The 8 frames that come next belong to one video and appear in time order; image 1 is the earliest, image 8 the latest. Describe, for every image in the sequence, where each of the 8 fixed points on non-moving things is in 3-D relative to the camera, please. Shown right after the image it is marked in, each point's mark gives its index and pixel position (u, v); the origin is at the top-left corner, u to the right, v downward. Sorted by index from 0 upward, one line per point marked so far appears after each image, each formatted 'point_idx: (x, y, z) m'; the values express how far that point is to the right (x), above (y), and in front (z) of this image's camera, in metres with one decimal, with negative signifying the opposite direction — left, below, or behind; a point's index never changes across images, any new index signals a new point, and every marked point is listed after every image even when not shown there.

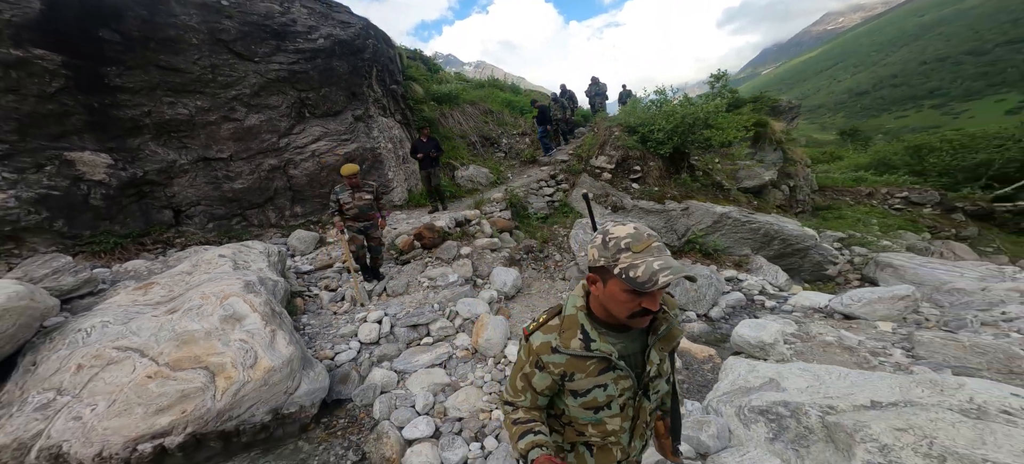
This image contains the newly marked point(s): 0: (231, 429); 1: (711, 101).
0: (-1.9, -1.4, +2.2) m
1: (+4.3, +2.9, +7.7) m
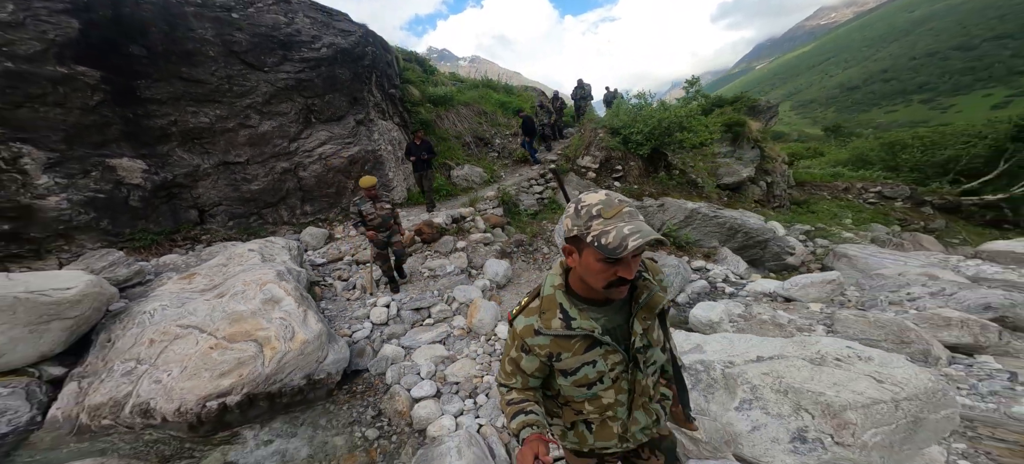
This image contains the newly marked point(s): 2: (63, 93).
0: (-2.0, -1.4, +2.9) m
1: (+4.1, +3.0, +8.4) m
2: (-5.9, +2.0, +4.8) m
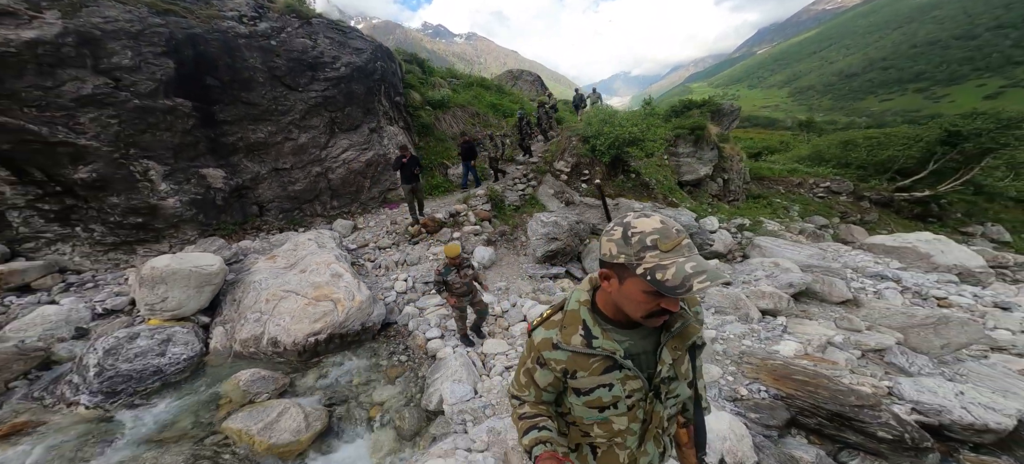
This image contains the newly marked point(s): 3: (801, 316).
0: (-2.4, -1.4, +4.8) m
1: (+3.7, +3.2, +10.2) m
2: (-6.2, +2.1, +6.5) m
3: (+4.8, -1.4, +5.7) m
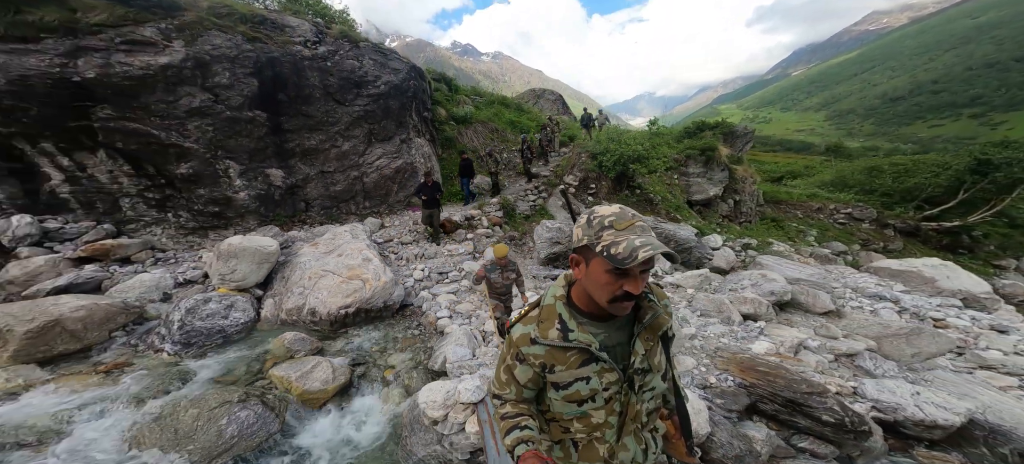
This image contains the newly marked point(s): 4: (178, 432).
0: (-2.4, -1.3, +5.7) m
1: (+4.2, +2.8, +10.8) m
2: (-6.0, +2.4, +7.7) m
3: (+4.9, -1.6, +6.1) m
4: (-3.4, -2.1, +3.5) m
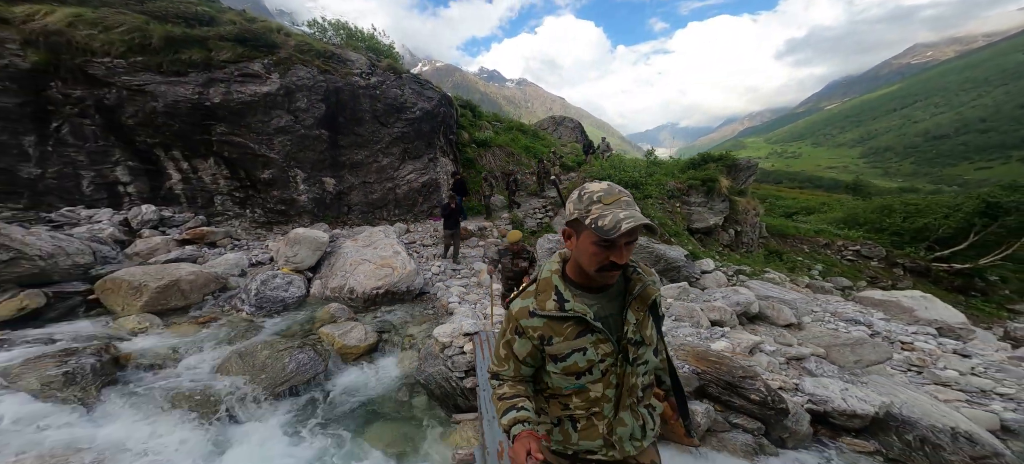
0: (-2.4, -1.2, +7.0) m
1: (+4.6, +2.2, +12.0) m
2: (-5.7, +2.5, +9.4) m
3: (+4.8, -2.0, +7.0) m
4: (-3.6, -1.9, +4.8) m
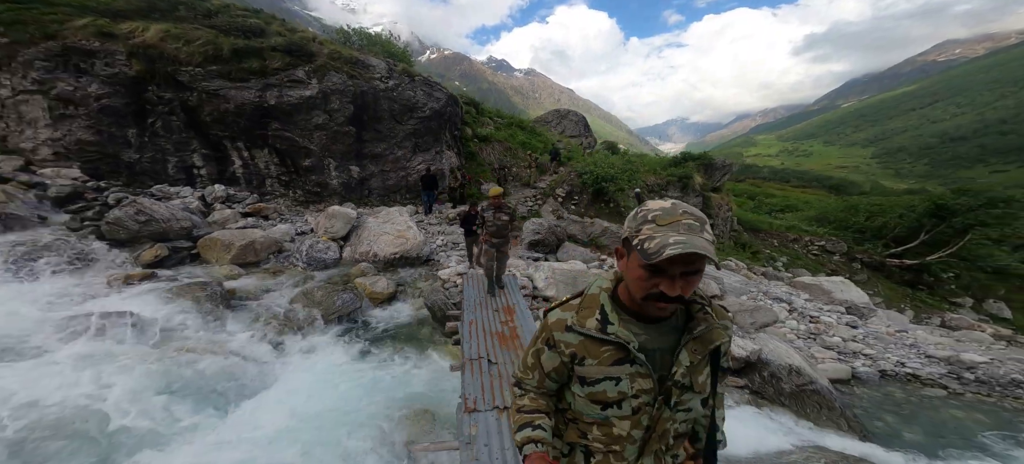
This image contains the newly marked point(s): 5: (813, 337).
0: (-2.8, -0.7, +9.1) m
1: (+4.4, +2.6, +13.9) m
2: (-5.9, +3.2, +11.4) m
3: (+4.4, -1.7, +9.1) m
4: (-4.0, -1.4, +6.9) m
5: (+8.0, -2.7, +8.9) m
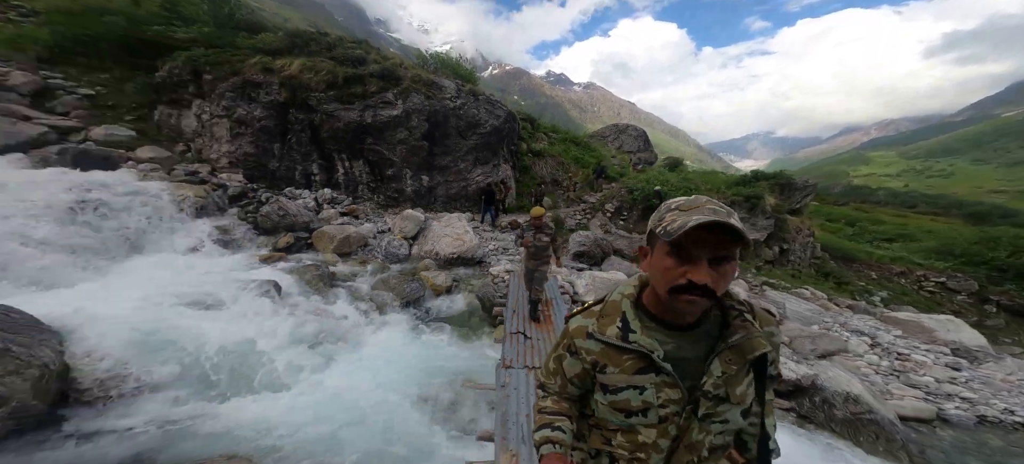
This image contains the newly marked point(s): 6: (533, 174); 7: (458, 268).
0: (-1.5, -0.8, +10.0) m
1: (+6.7, +2.0, +13.7) m
2: (-3.9, +3.2, +13.0) m
3: (+5.6, -2.2, +8.7) m
4: (-3.1, -1.3, +8.1) m
5: (+9.0, -3.3, +8.0) m
6: (+1.2, +3.1, +16.9) m
7: (-1.6, -1.1, +9.9) m
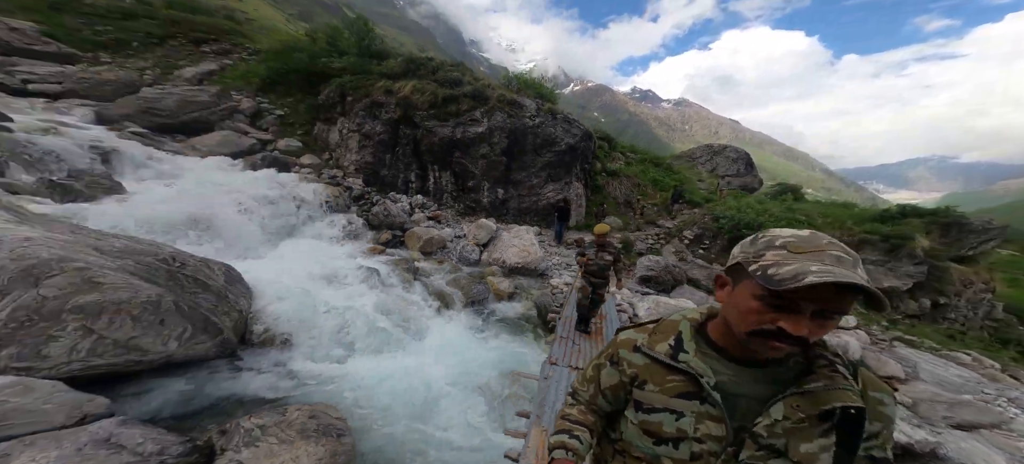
0: (+0.5, -1.2, +10.6) m
1: (+9.4, +0.8, +12.5) m
2: (-0.9, +2.8, +14.2) m
3: (+7.0, -3.0, +7.8) m
4: (-1.5, -1.5, +9.1) m
5: (+10.1, -4.3, +6.3) m
6: (+4.8, +2.2, +16.9) m
7: (+0.3, -1.4, +10.5) m
